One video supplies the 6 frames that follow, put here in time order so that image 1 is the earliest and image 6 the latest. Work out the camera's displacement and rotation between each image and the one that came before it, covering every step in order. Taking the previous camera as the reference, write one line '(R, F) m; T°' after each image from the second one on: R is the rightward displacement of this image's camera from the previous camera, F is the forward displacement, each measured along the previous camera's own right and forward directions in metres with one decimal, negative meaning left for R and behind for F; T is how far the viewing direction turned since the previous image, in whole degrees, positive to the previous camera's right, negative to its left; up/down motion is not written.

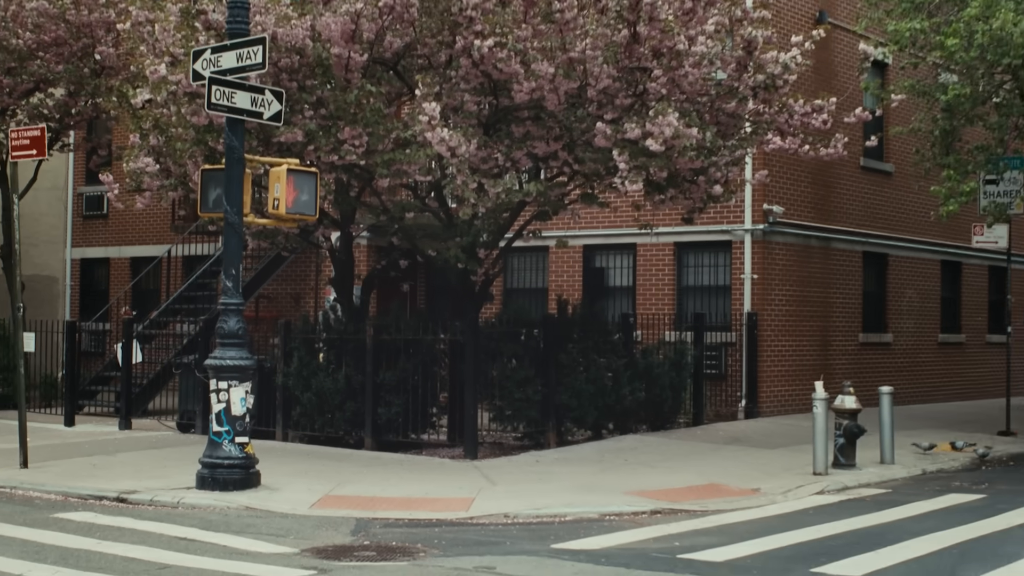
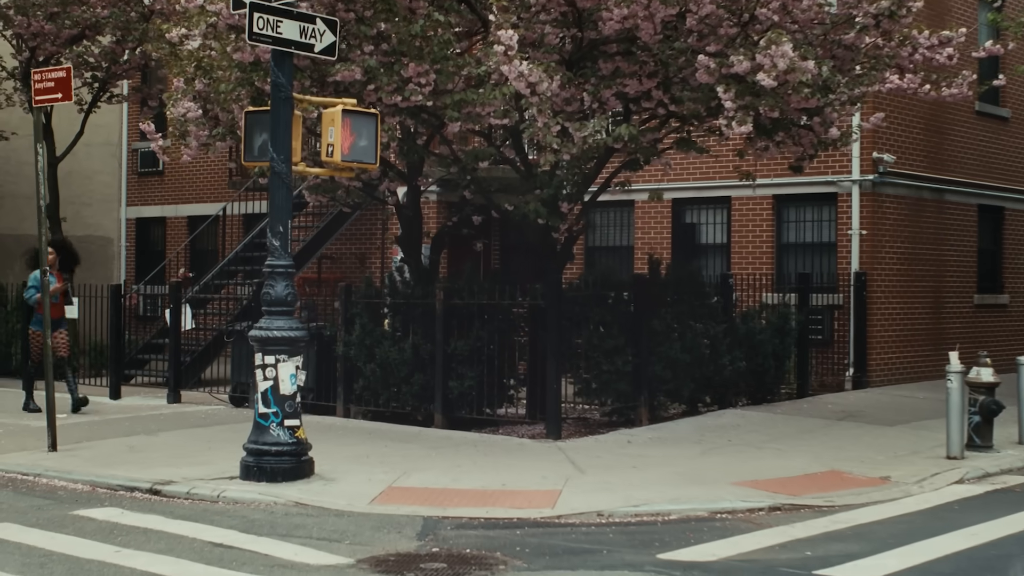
(-0.1, +1.6) m; -2°
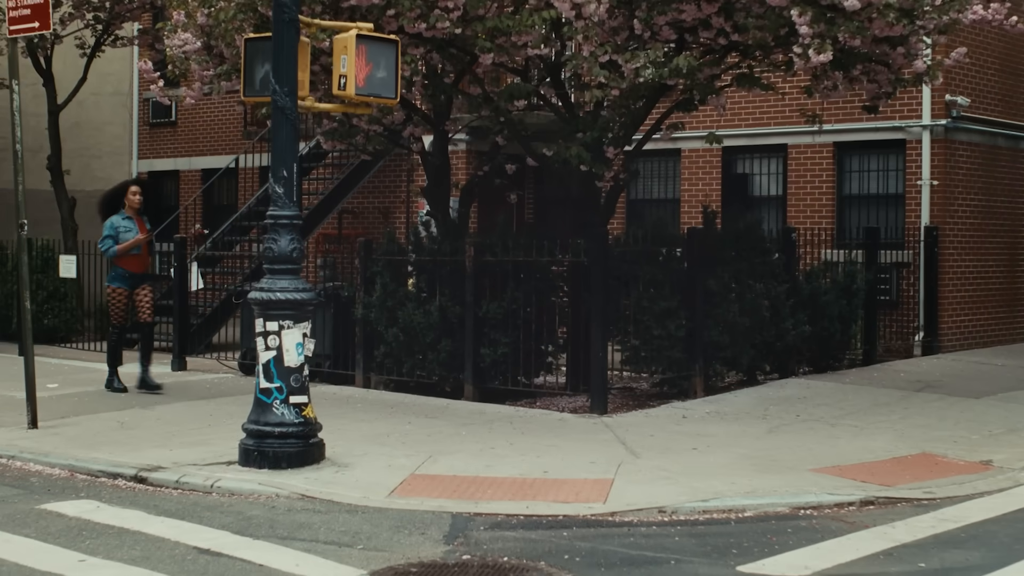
(-0.1, +1.4) m; -1°
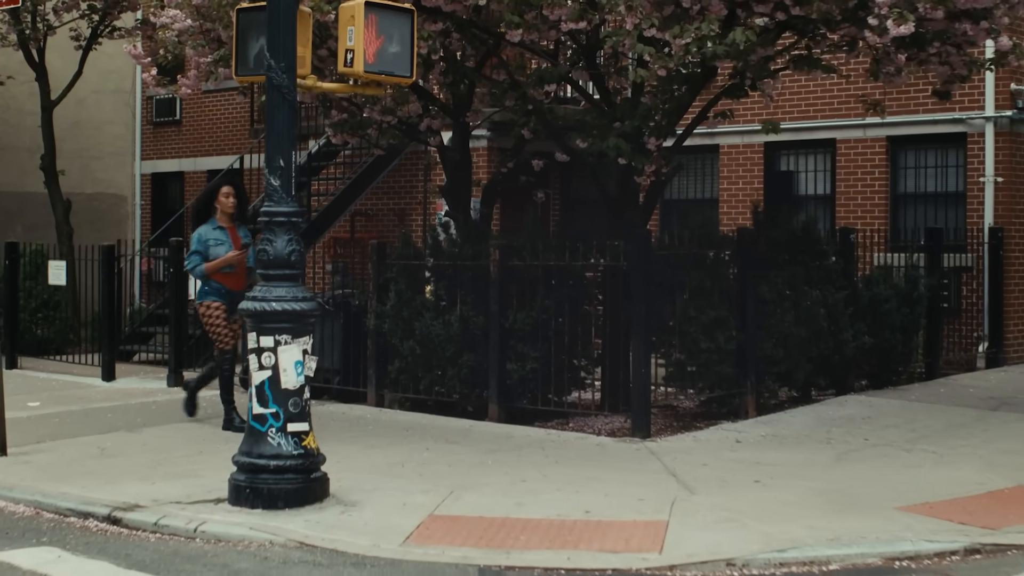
(-0.1, +1.2) m; -1°
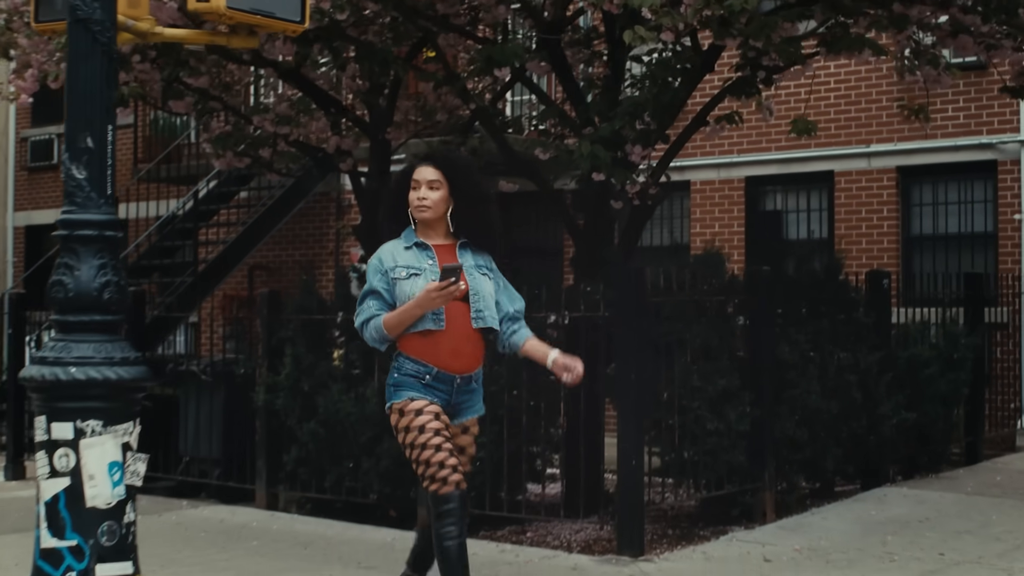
(-0.1, +2.7) m; +3°
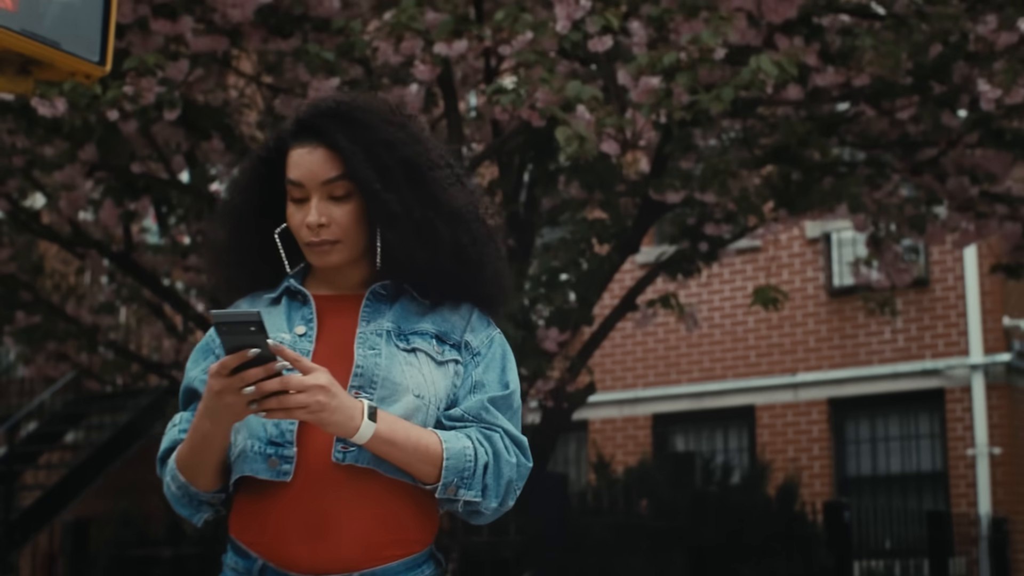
(-0.1, +1.7) m; +4°
